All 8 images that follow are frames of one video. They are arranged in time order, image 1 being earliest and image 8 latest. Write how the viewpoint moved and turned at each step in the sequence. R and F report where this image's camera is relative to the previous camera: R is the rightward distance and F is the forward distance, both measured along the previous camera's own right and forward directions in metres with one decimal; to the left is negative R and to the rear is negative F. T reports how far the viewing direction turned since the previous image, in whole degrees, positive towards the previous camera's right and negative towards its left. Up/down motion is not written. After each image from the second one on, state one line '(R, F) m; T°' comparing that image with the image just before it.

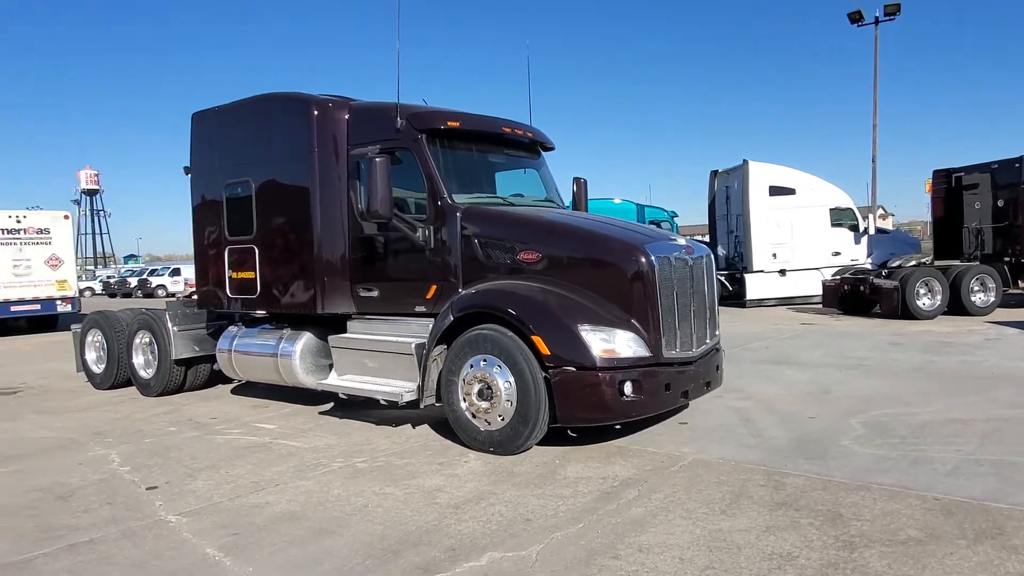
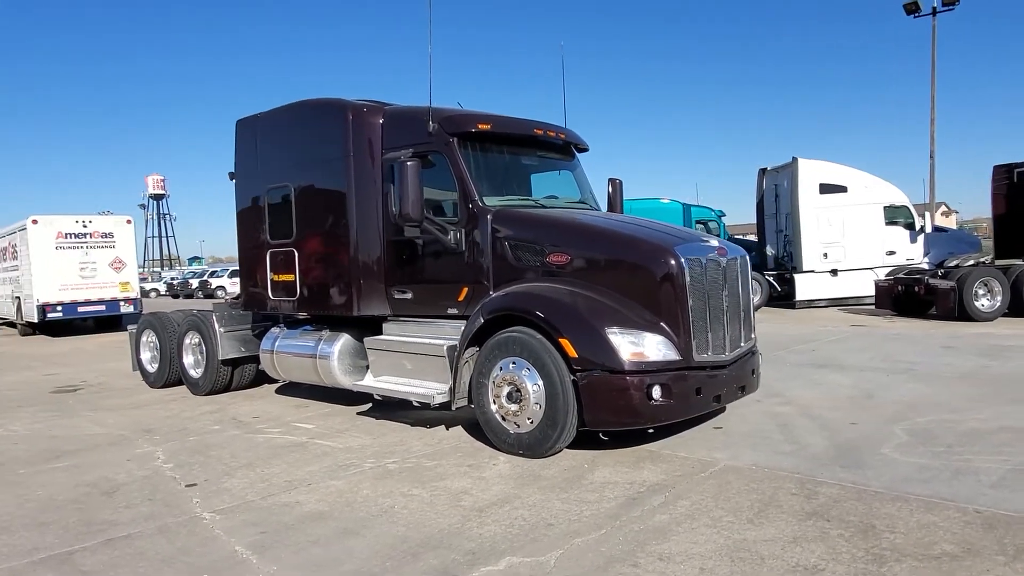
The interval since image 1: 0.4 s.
(+0.2, 0.0) m; -4°
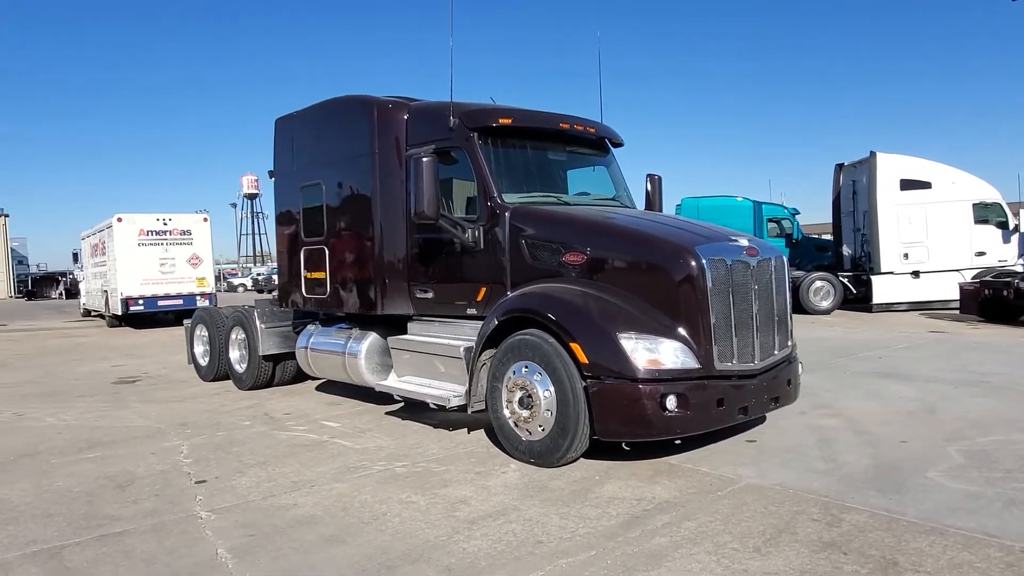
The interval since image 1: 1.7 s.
(+0.5, +0.3) m; -6°
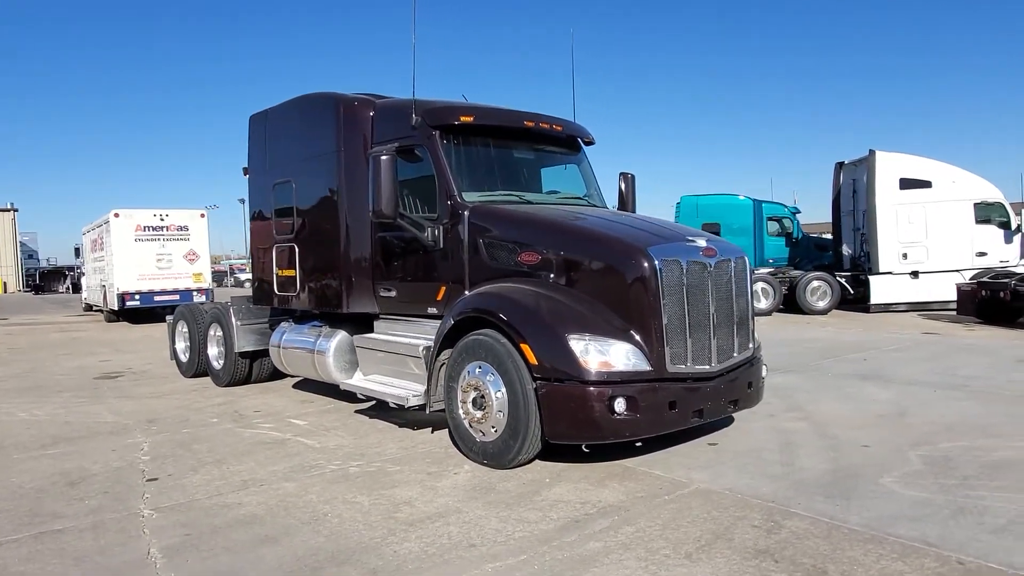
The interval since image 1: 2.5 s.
(+0.4, +0.1) m; -1°
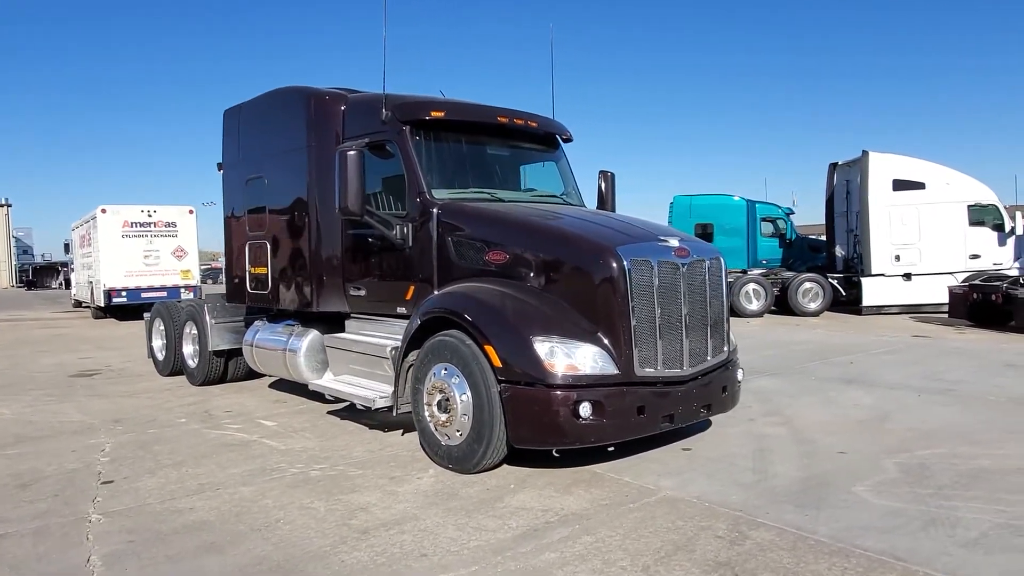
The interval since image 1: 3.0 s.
(+0.2, +0.2) m; 0°
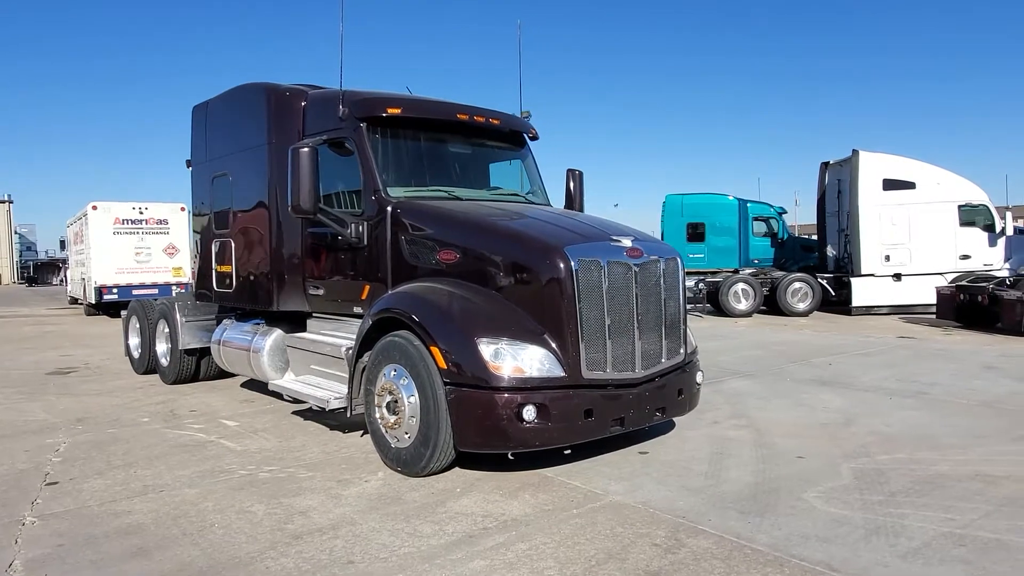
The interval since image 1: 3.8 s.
(+0.4, +0.1) m; 0°
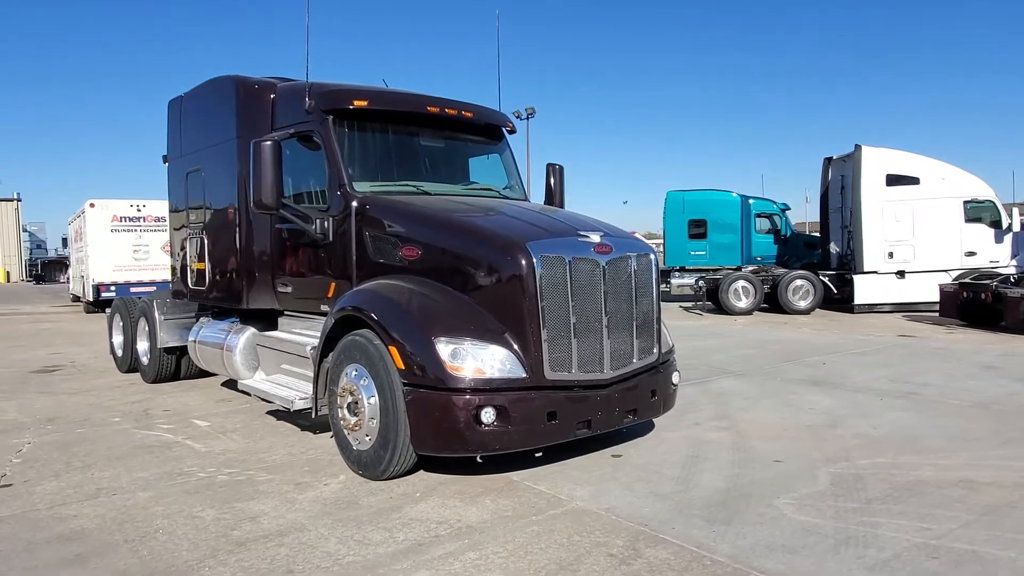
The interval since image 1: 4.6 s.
(+0.3, +0.2) m; -1°
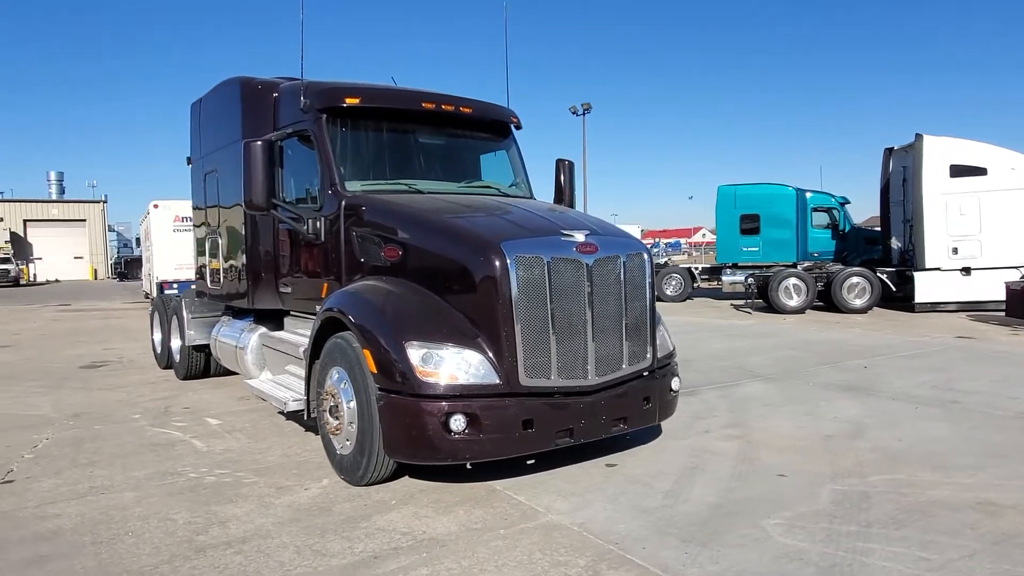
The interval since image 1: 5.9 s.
(+0.5, +0.2) m; -5°
